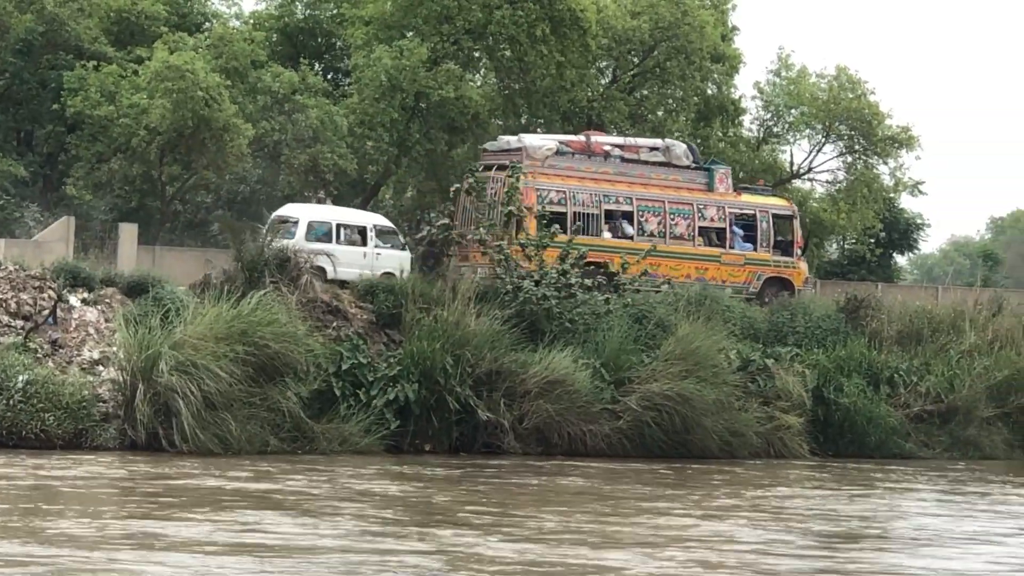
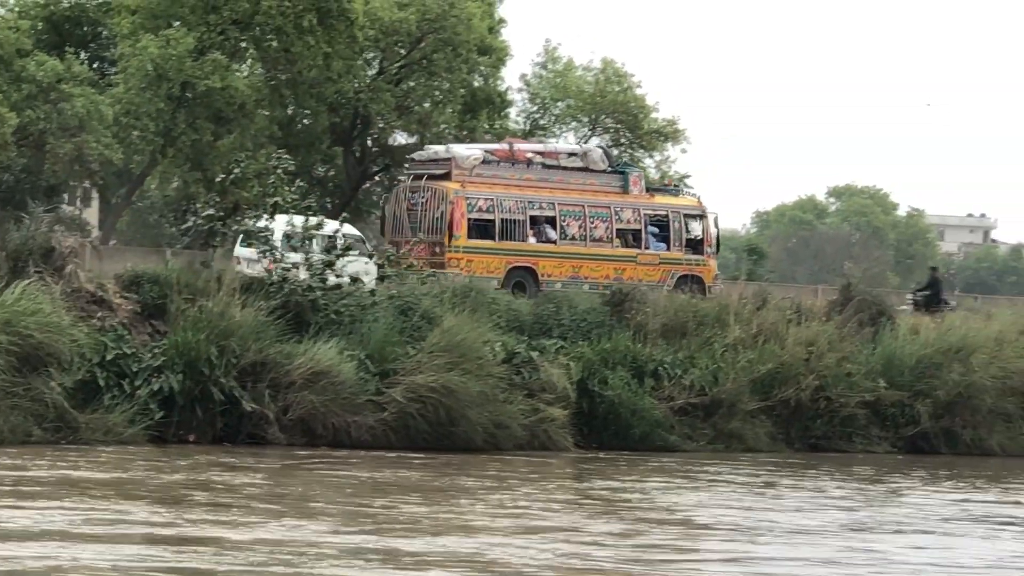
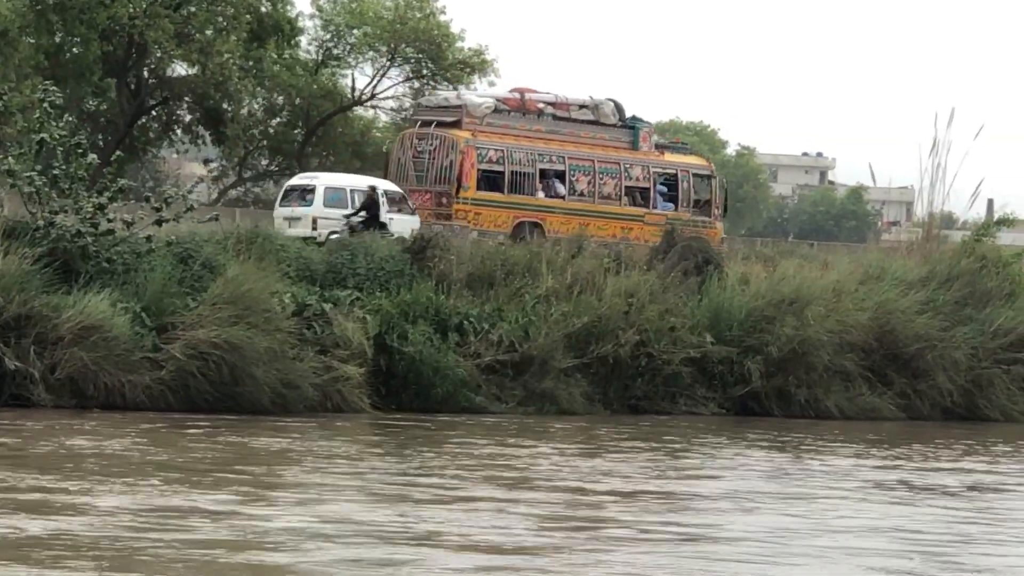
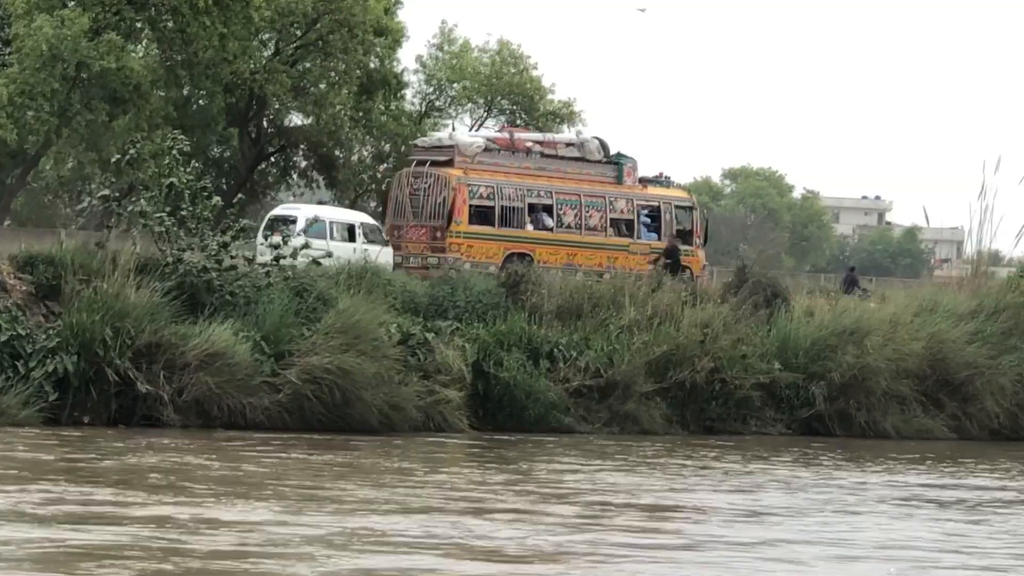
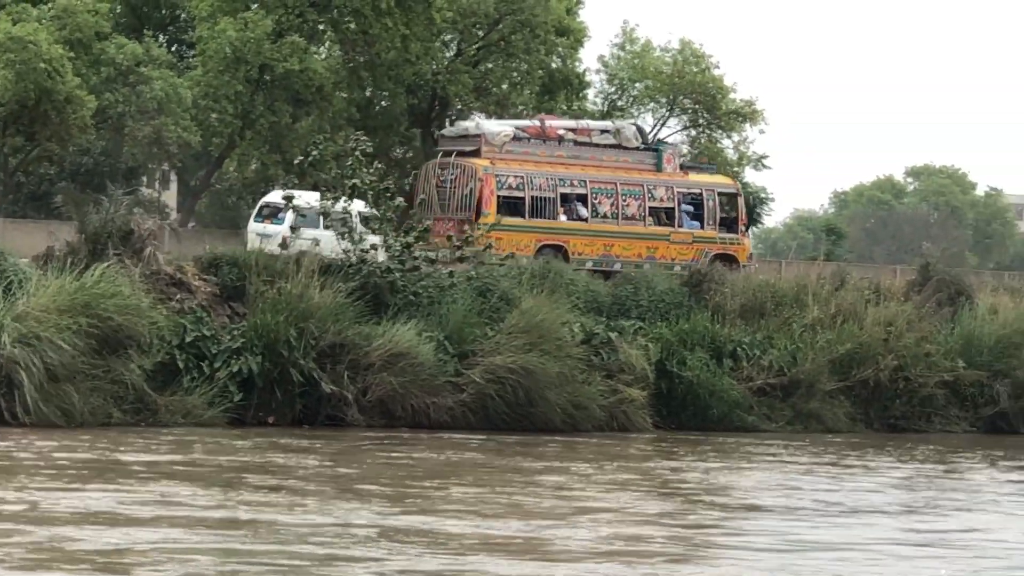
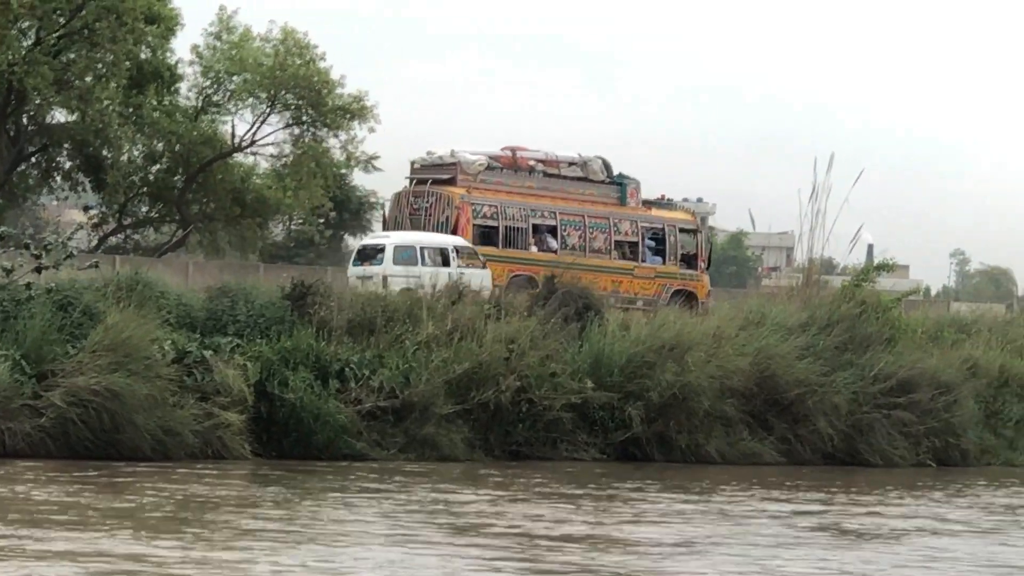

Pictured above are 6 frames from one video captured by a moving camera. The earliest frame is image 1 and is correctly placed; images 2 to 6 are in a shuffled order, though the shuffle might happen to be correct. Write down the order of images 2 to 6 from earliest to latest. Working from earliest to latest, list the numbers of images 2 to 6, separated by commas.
5, 2, 4, 3, 6
